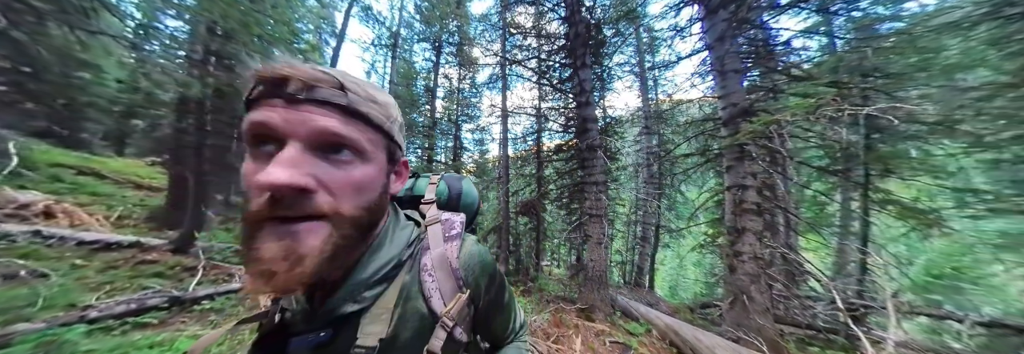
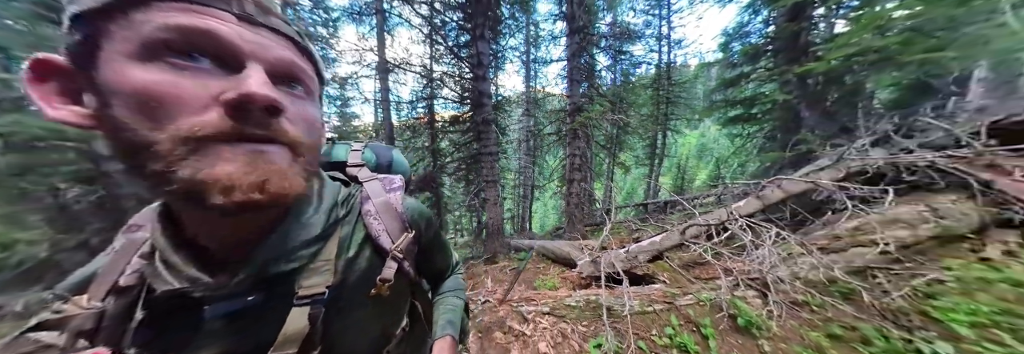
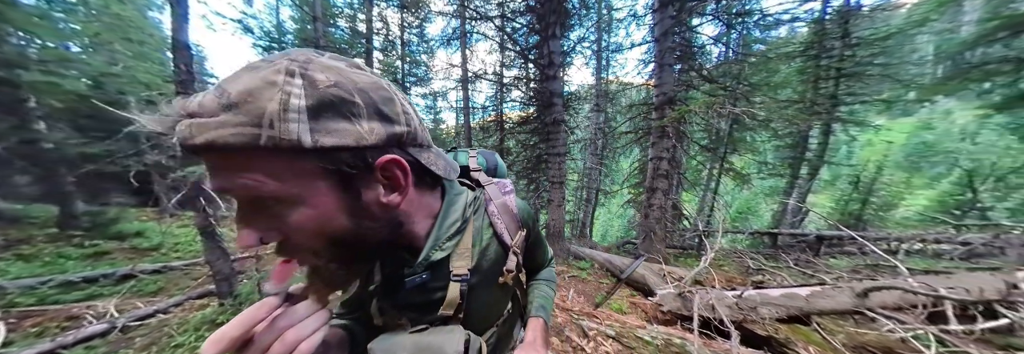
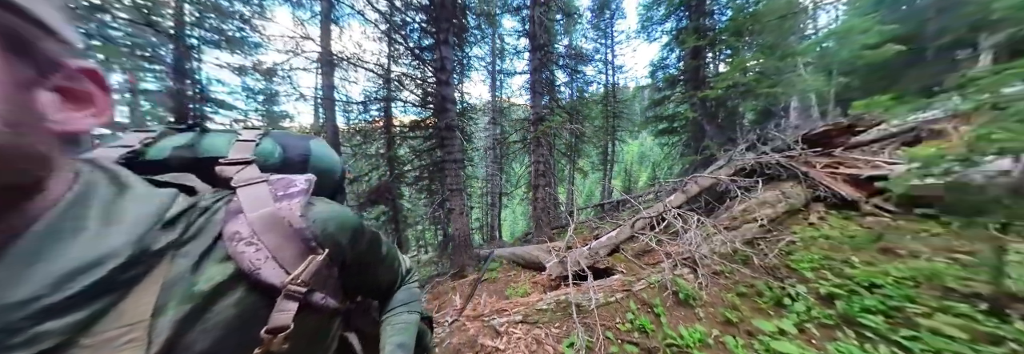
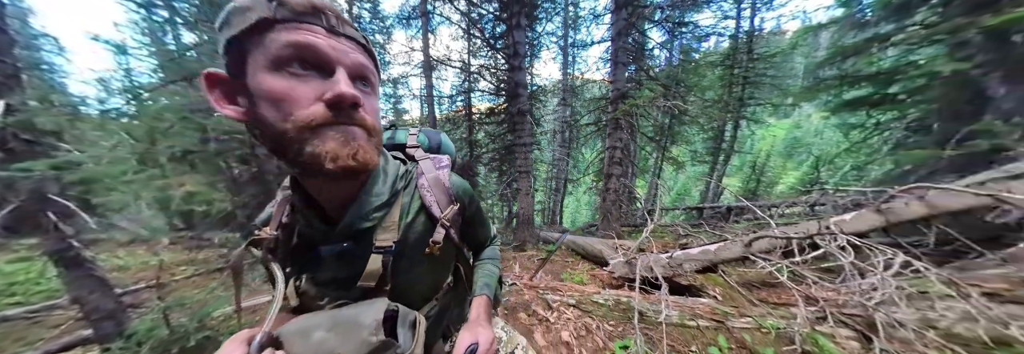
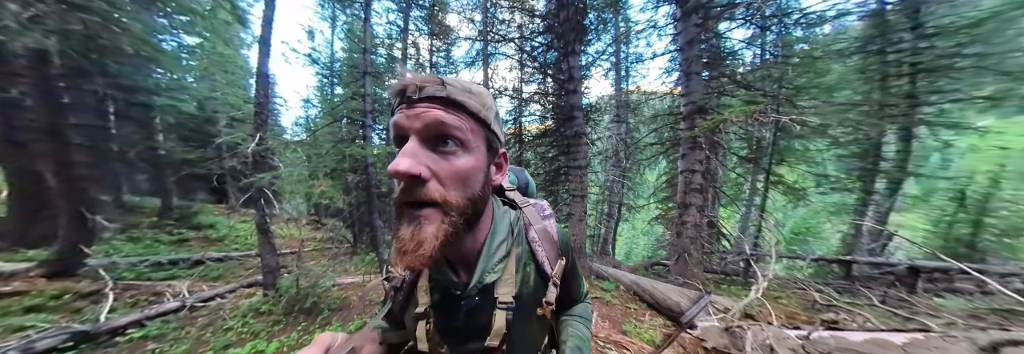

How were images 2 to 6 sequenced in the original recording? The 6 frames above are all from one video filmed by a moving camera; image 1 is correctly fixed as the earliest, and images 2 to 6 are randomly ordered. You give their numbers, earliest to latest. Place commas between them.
6, 3, 5, 2, 4
